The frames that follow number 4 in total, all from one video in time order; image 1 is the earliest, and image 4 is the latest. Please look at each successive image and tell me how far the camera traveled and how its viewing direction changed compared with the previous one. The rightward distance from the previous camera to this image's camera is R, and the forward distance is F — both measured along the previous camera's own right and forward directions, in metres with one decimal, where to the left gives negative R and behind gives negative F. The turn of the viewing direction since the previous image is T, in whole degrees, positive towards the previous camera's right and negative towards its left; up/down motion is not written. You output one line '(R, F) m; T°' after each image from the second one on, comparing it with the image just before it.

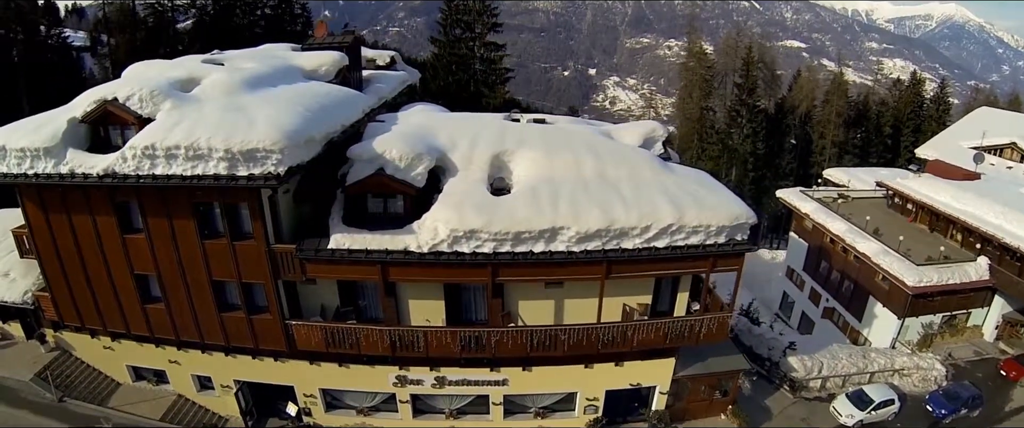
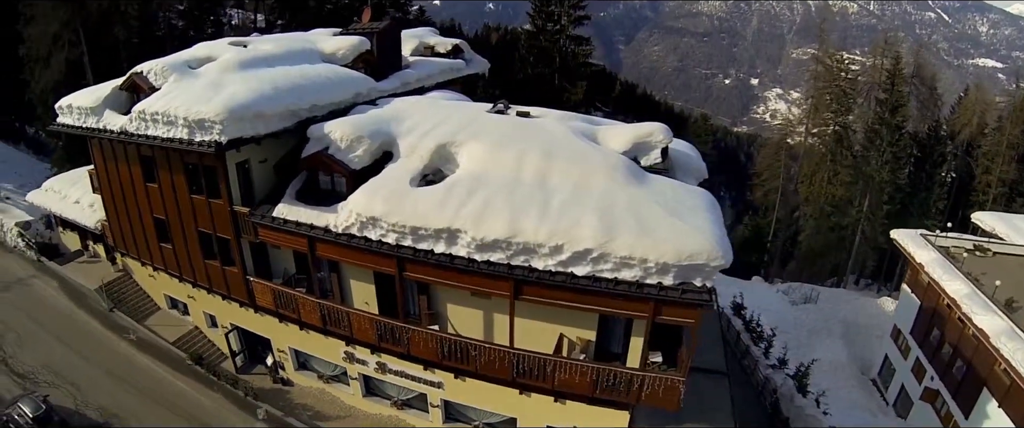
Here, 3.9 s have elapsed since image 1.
(+6.3, +1.8) m; -19°
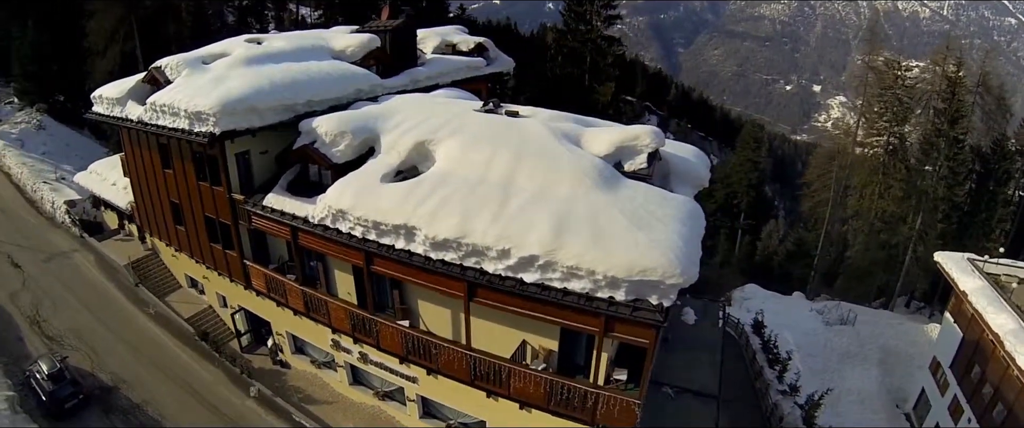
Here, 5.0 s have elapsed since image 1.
(+2.4, +0.3) m; -7°
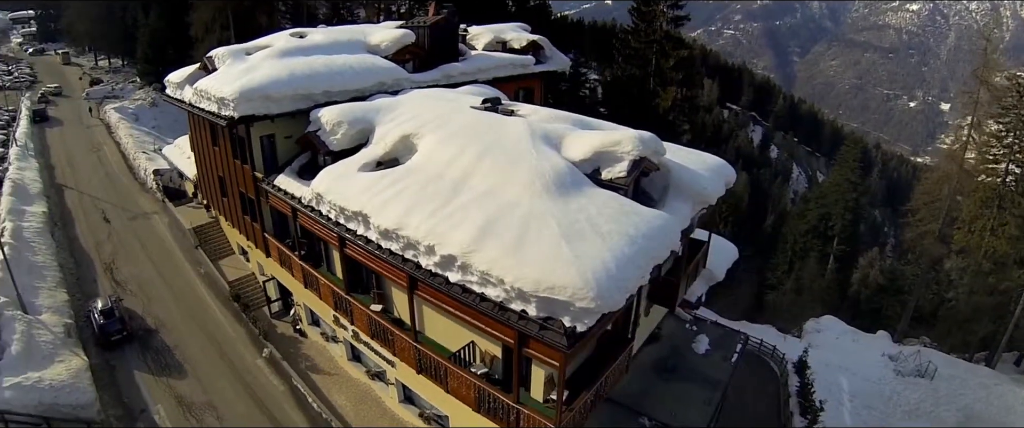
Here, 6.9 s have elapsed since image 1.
(+3.6, +0.6) m; -12°
